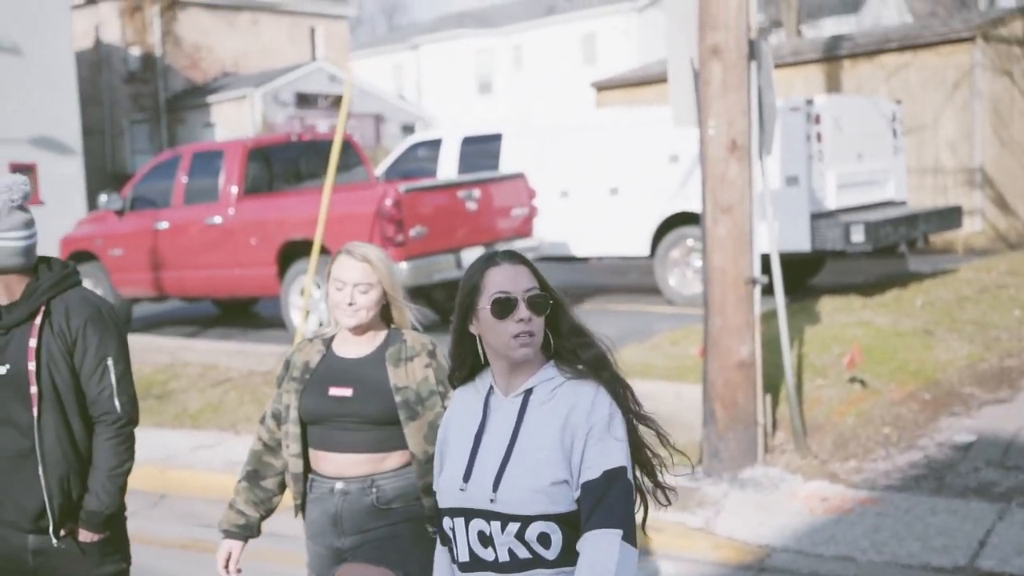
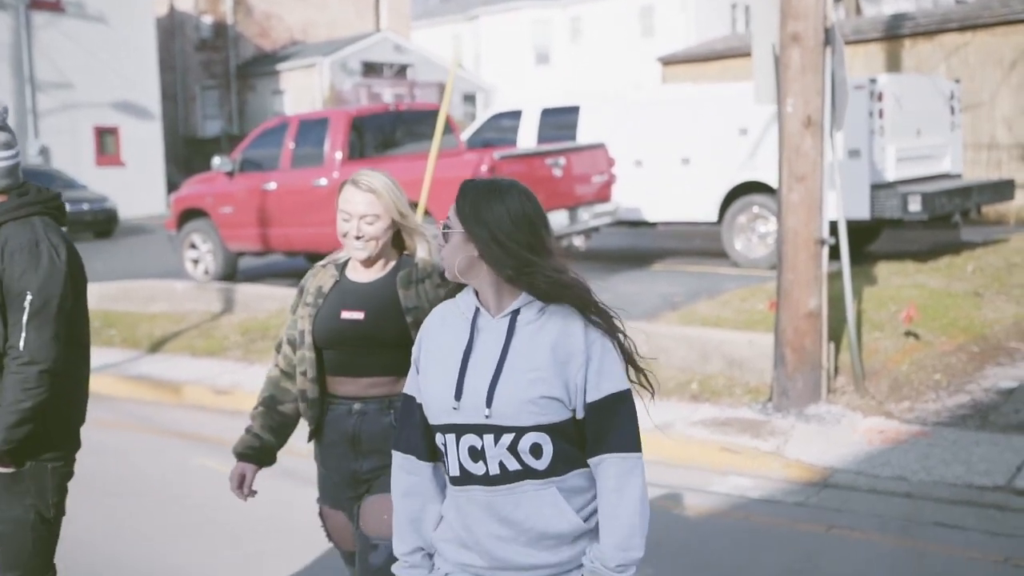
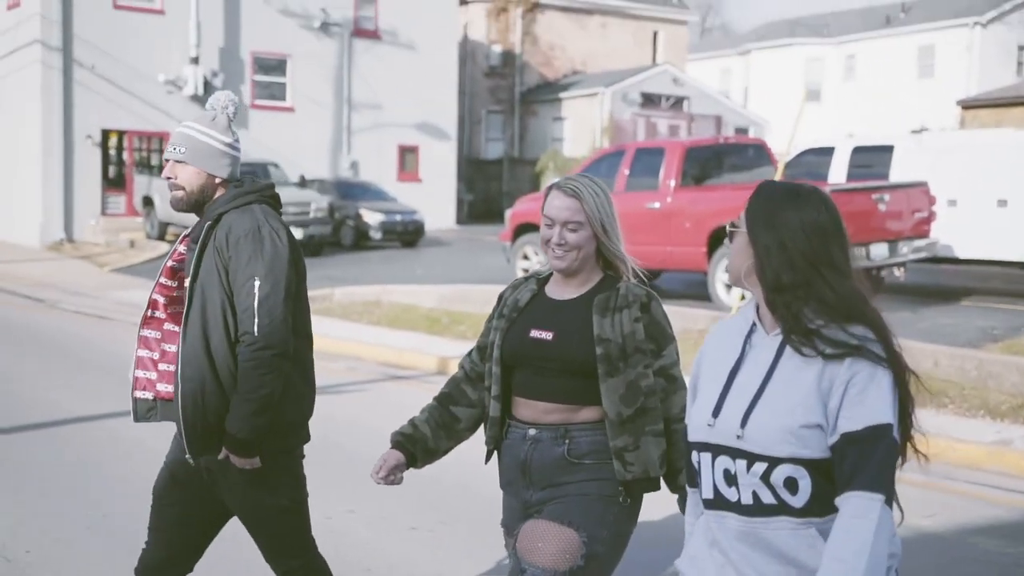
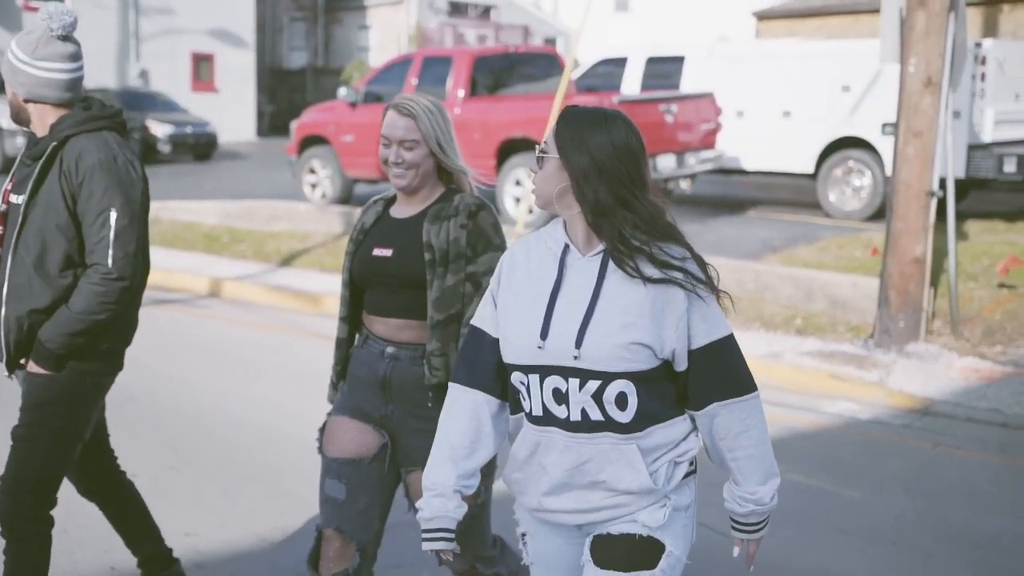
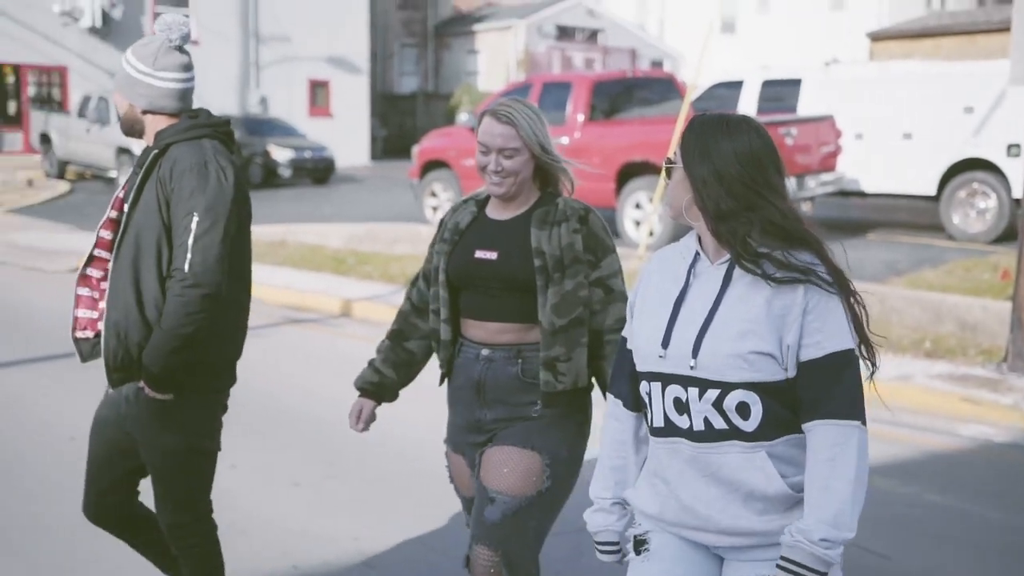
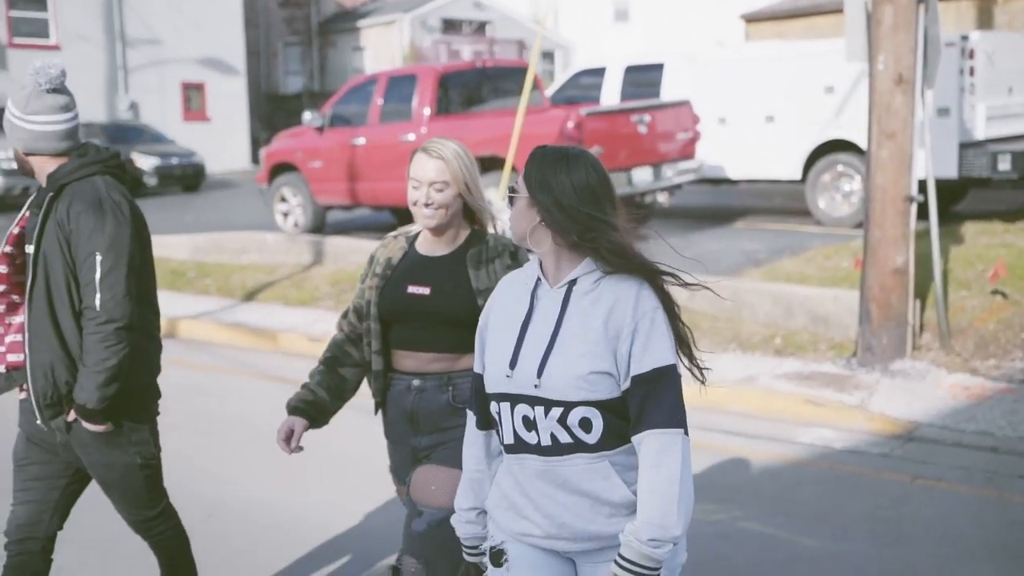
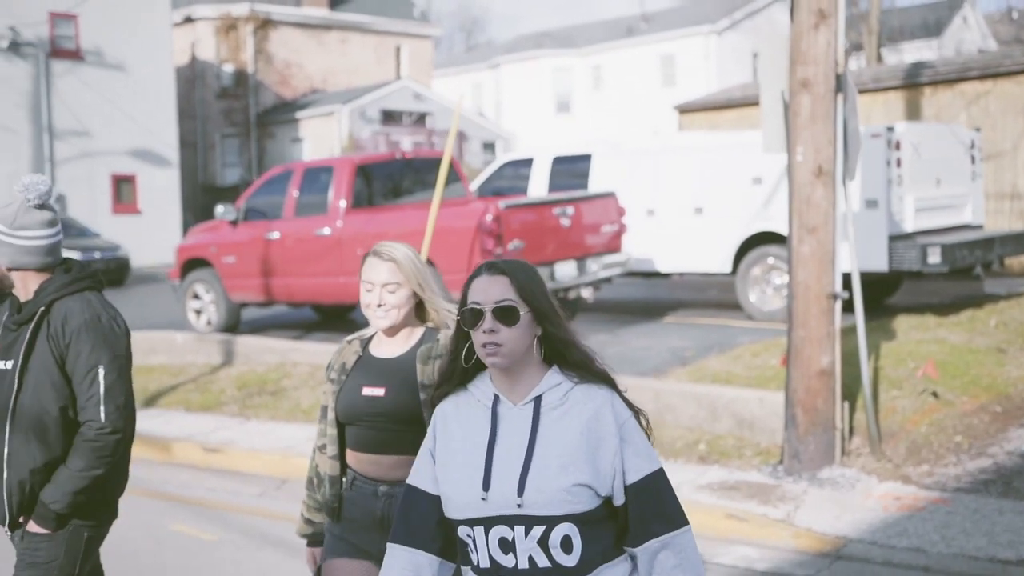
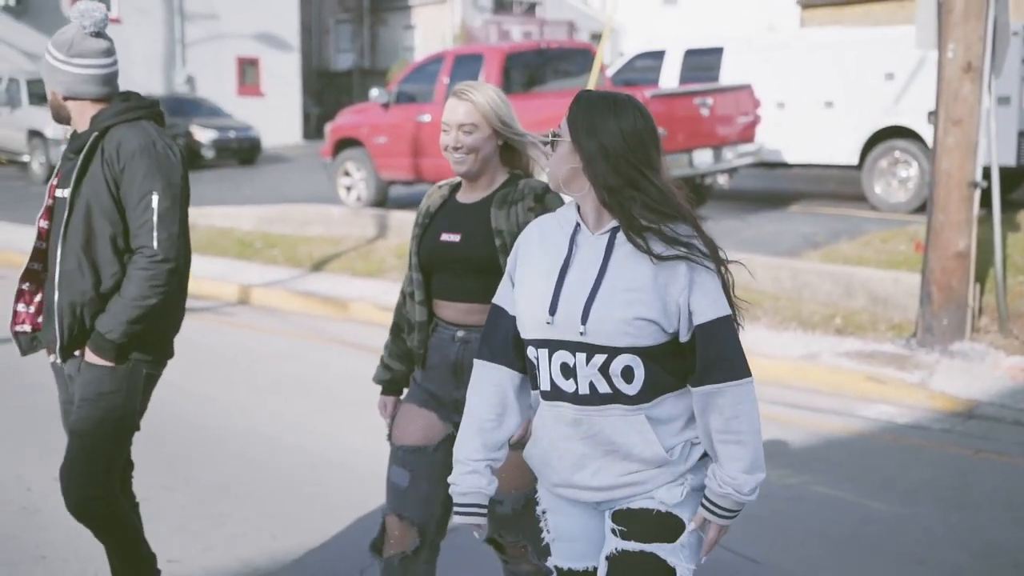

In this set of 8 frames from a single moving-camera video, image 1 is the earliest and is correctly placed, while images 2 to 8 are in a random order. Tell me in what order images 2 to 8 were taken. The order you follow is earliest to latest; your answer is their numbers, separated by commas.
7, 2, 6, 8, 4, 5, 3
